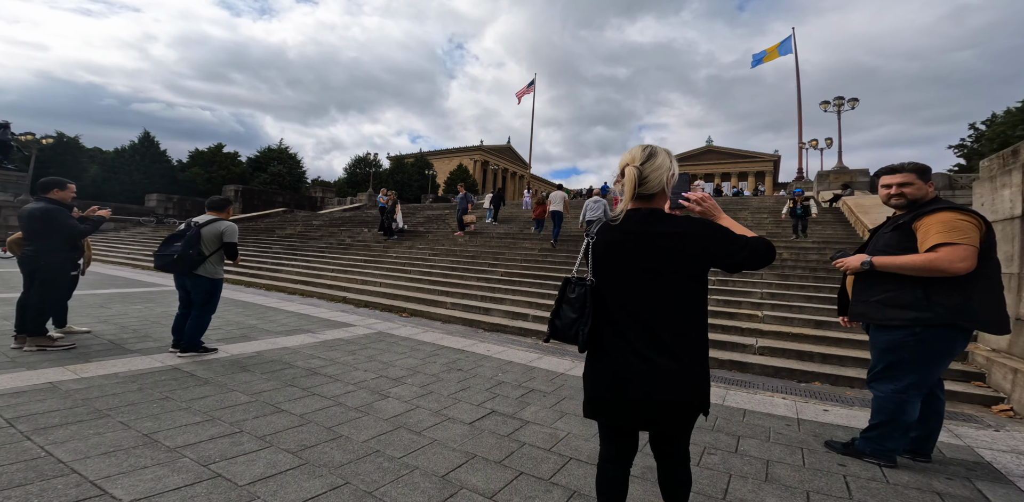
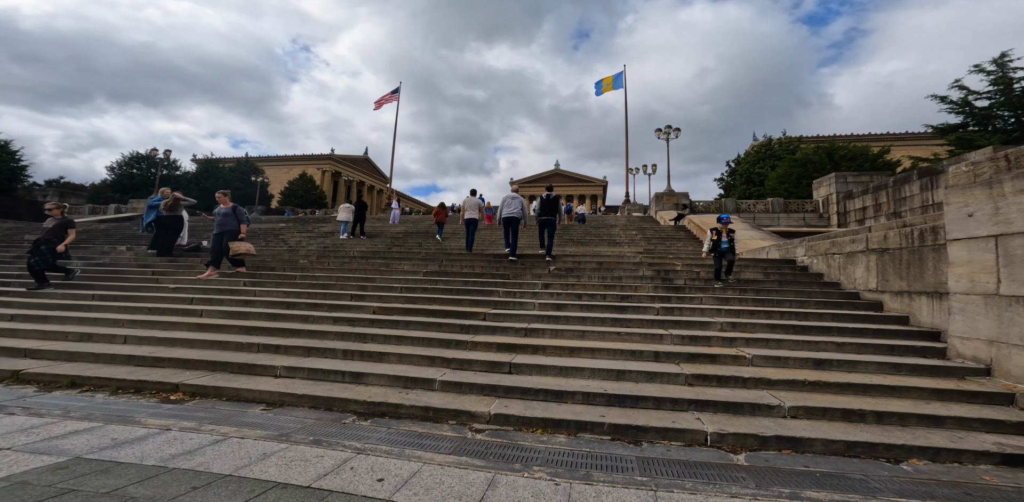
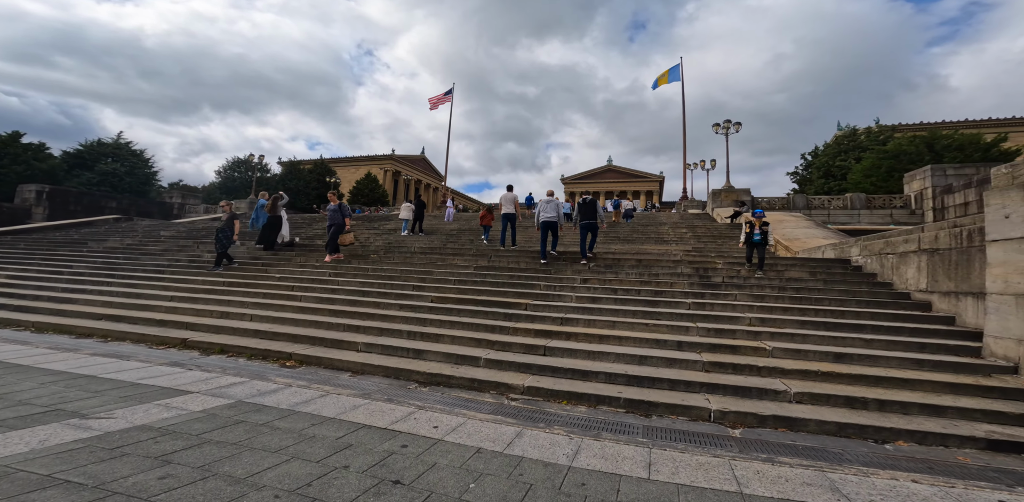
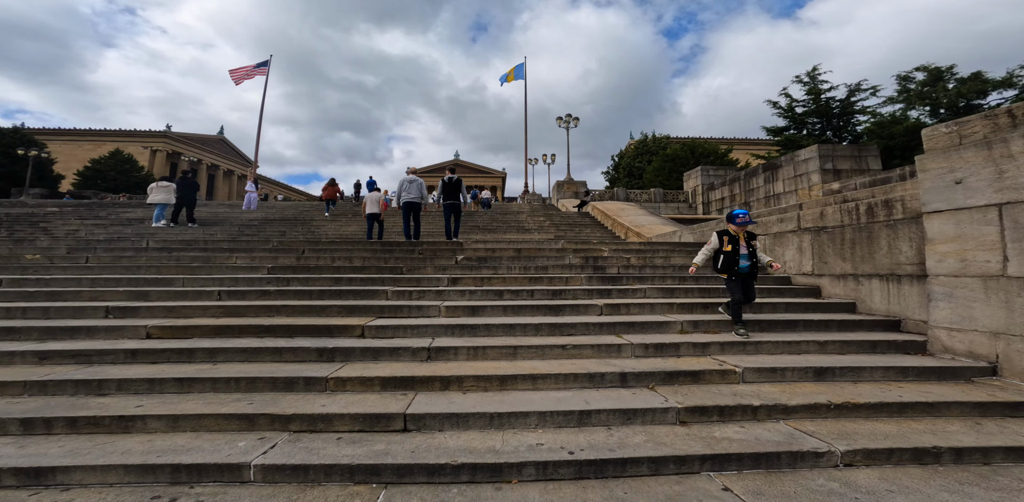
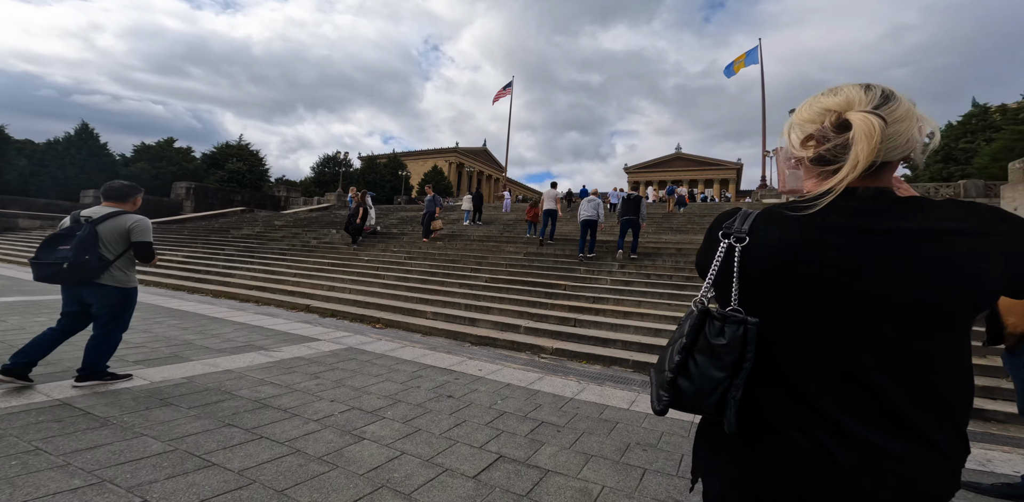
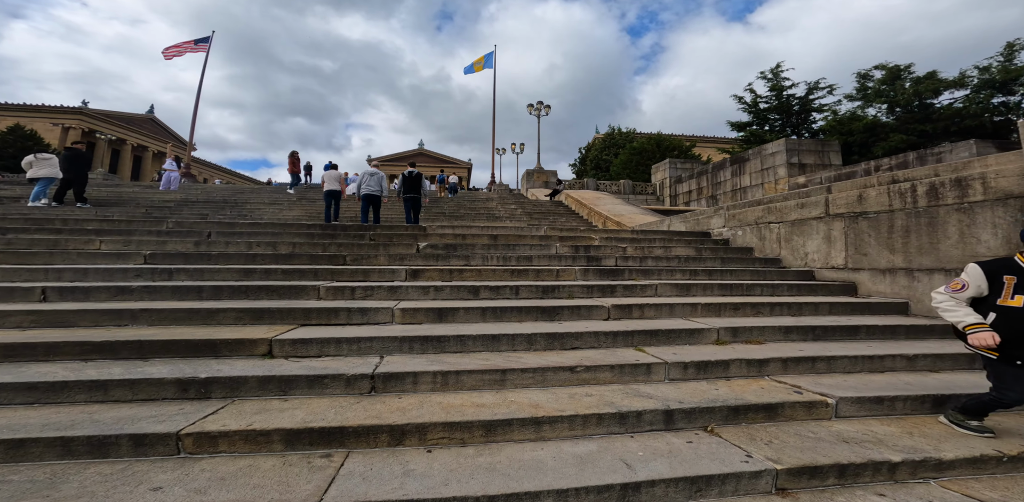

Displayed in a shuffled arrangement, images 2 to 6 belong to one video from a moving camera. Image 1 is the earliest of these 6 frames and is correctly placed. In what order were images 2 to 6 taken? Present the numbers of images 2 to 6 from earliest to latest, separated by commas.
5, 3, 2, 4, 6
